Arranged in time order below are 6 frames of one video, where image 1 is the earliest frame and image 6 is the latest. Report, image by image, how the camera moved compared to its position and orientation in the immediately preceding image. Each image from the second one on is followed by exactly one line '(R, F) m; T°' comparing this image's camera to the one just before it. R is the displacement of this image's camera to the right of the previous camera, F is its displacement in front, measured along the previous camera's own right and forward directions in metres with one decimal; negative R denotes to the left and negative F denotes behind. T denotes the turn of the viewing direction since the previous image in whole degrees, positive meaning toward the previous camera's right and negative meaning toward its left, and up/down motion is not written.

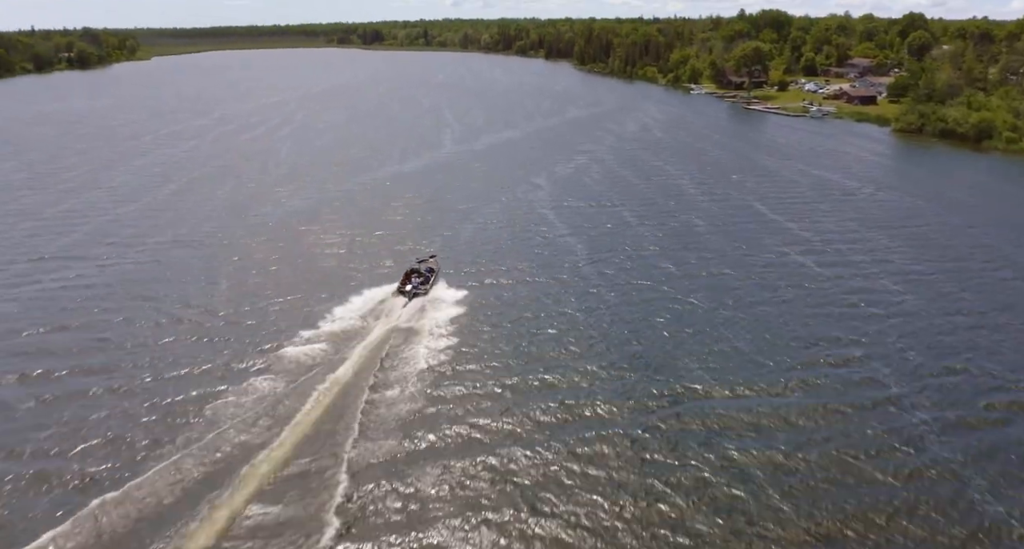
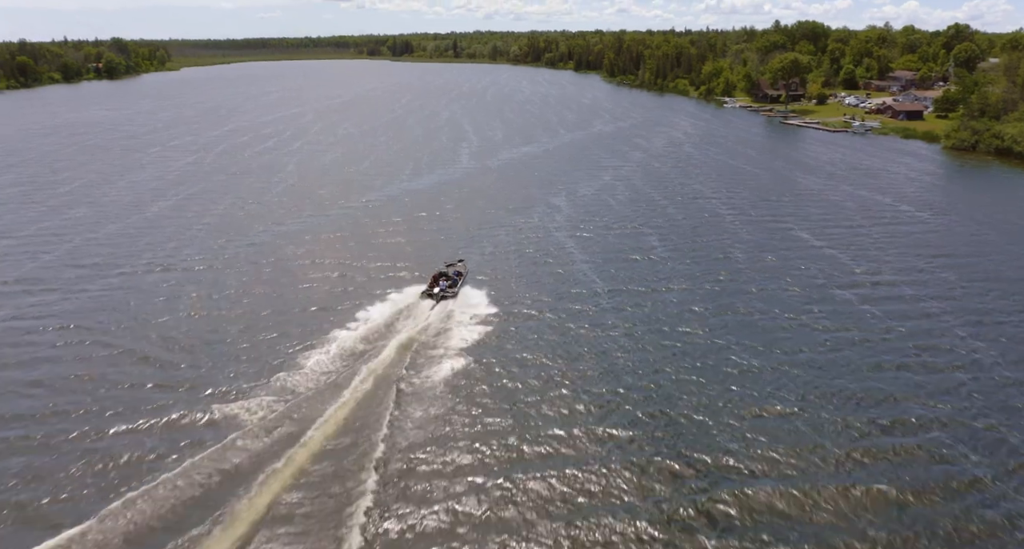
(+1.0, +4.0) m; -3°
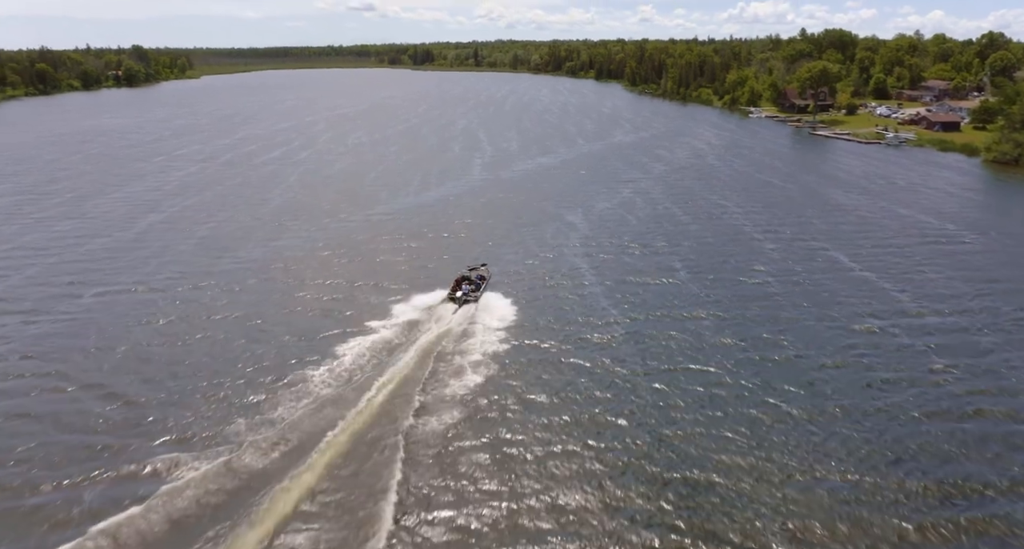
(+0.6, +3.0) m; -2°
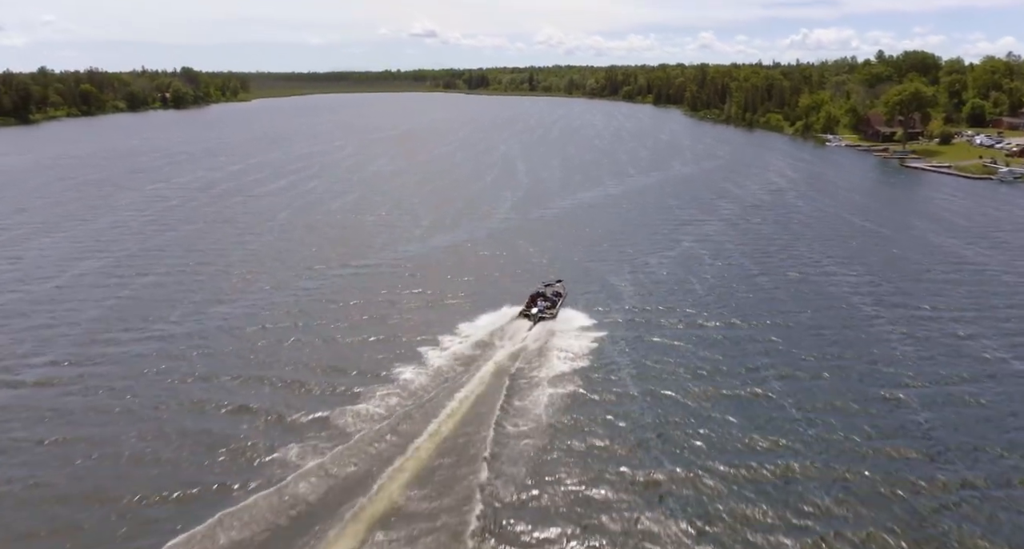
(+1.6, +9.5) m; -5°
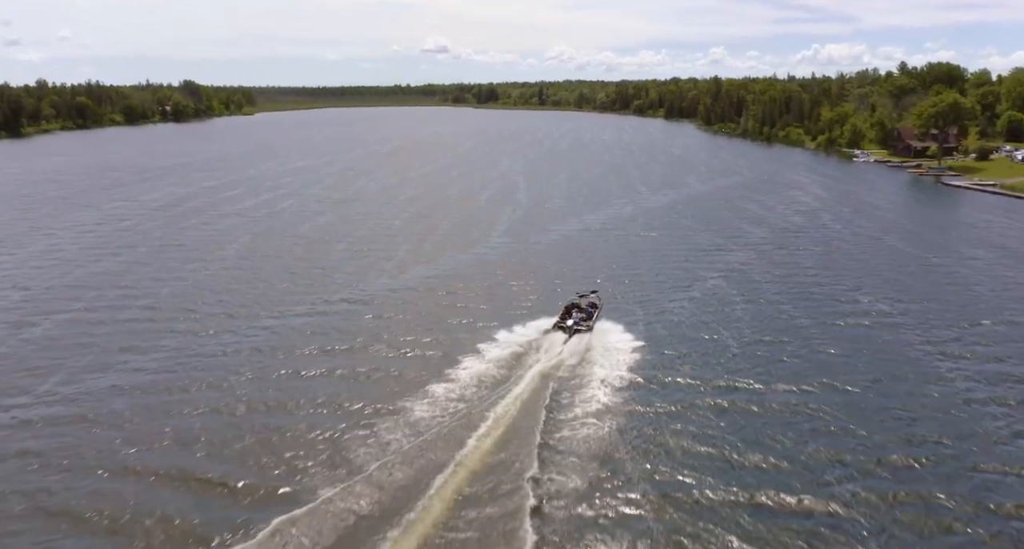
(+1.2, +6.2) m; -1°
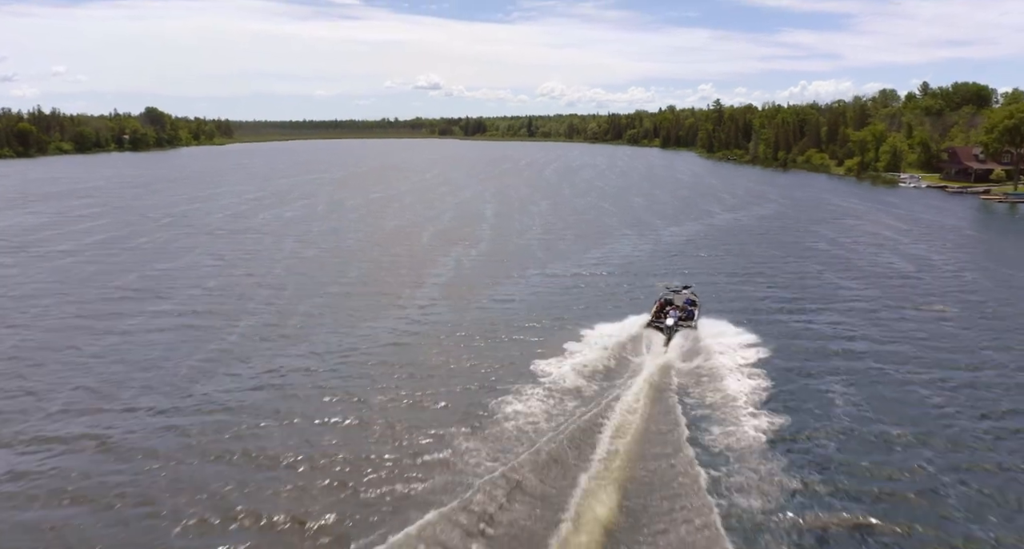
(+2.1, +15.7) m; +1°
